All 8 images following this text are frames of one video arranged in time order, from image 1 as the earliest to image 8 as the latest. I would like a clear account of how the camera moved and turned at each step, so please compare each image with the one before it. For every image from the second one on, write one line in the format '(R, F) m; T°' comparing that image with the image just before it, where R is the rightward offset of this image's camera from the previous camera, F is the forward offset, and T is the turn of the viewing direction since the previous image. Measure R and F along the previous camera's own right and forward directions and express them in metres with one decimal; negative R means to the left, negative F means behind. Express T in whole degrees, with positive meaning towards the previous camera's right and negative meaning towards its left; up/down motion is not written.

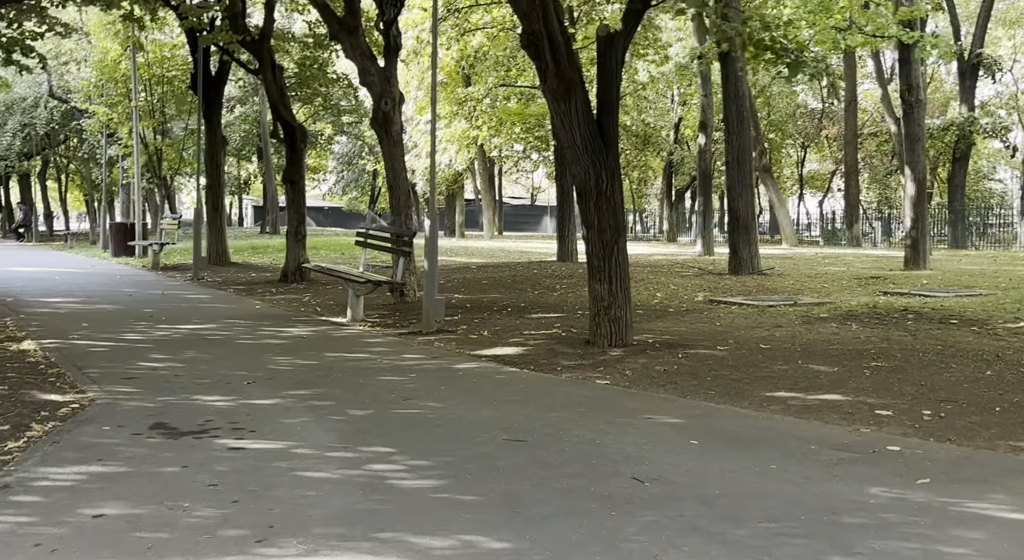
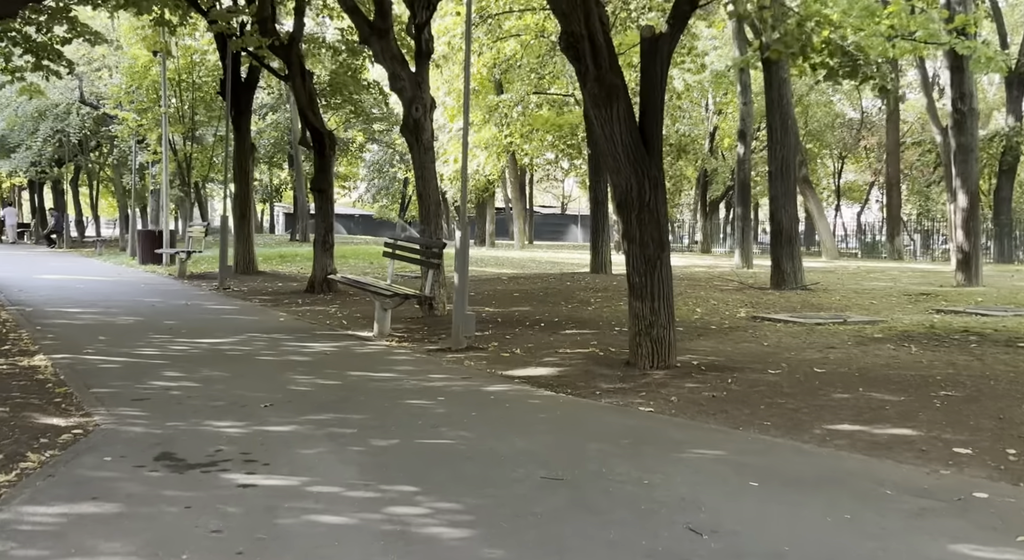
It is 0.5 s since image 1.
(0.0, +0.6) m; -1°
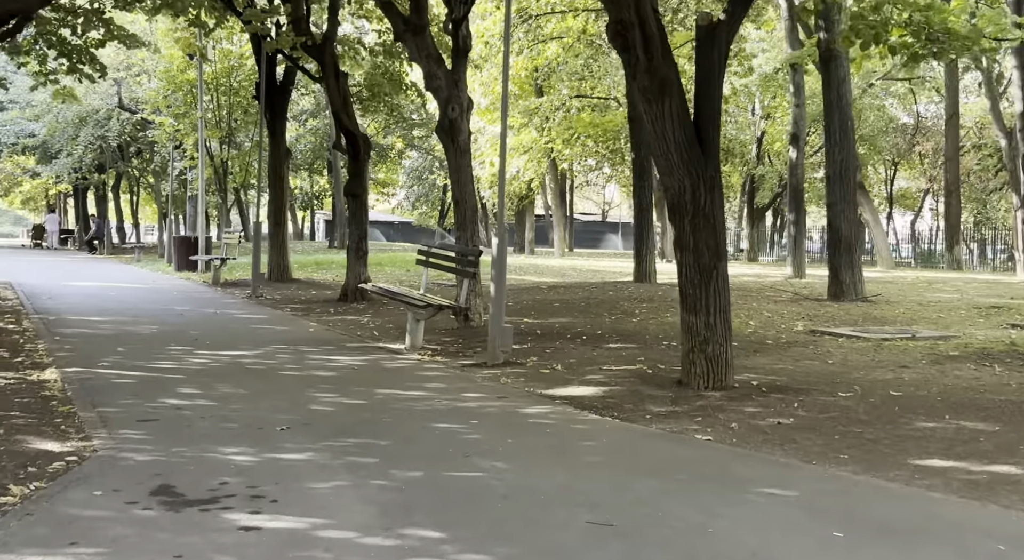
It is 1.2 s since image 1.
(0.0, +0.8) m; -2°
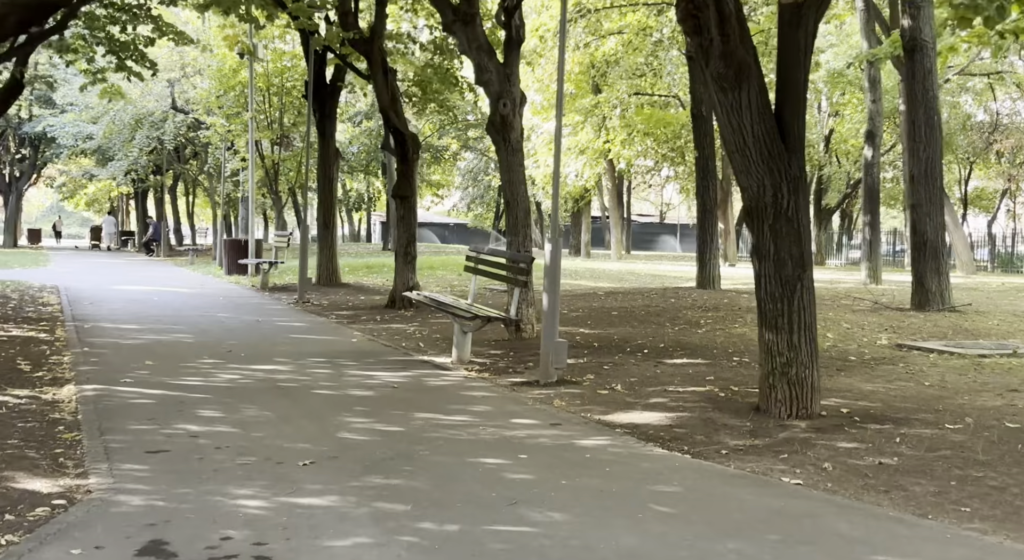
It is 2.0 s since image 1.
(0.0, +1.0) m; -3°
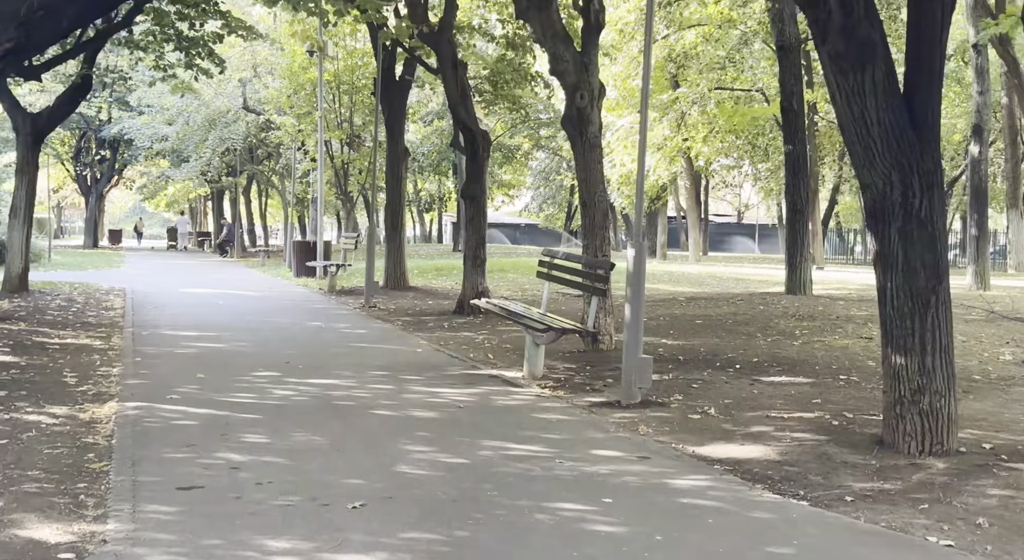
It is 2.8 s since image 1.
(-0.1, +1.0) m; -3°
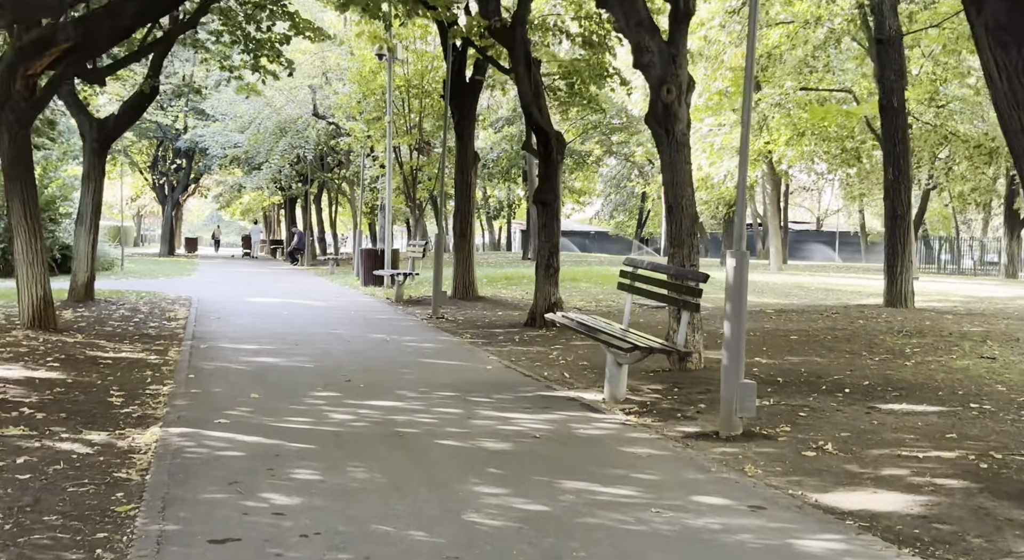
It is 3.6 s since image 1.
(-0.1, +1.0) m; -3°
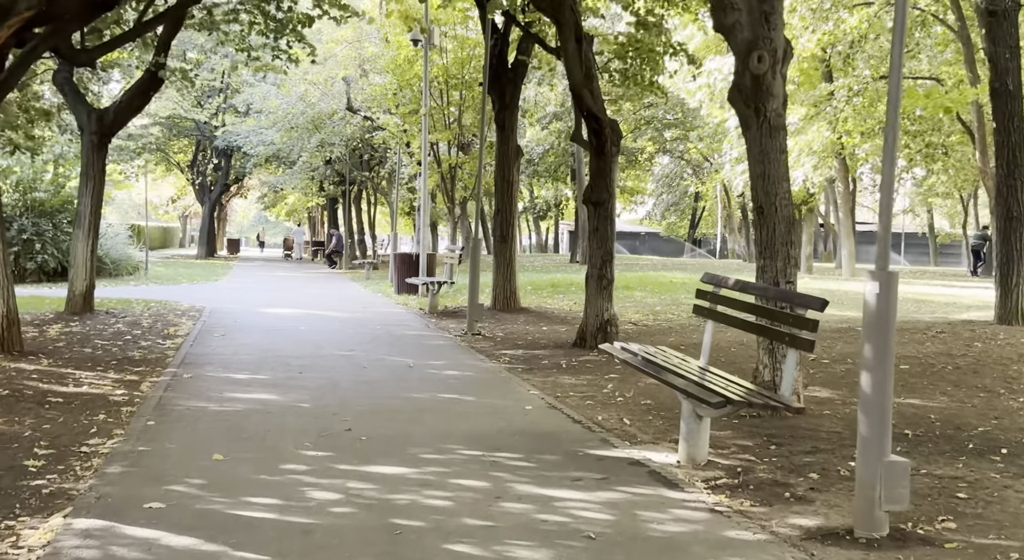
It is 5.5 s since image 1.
(0.0, +2.5) m; -2°
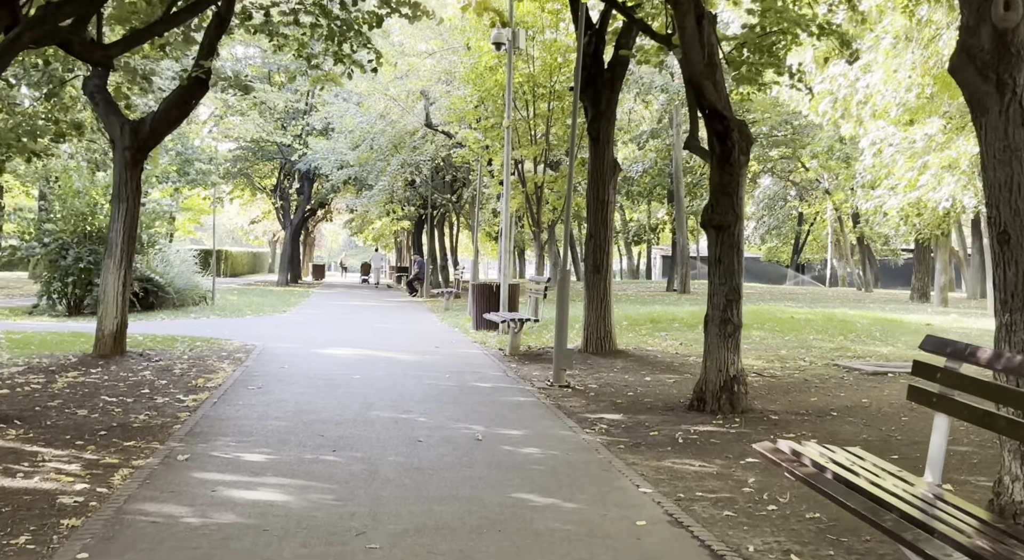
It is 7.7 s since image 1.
(-0.1, +3.0) m; -4°
